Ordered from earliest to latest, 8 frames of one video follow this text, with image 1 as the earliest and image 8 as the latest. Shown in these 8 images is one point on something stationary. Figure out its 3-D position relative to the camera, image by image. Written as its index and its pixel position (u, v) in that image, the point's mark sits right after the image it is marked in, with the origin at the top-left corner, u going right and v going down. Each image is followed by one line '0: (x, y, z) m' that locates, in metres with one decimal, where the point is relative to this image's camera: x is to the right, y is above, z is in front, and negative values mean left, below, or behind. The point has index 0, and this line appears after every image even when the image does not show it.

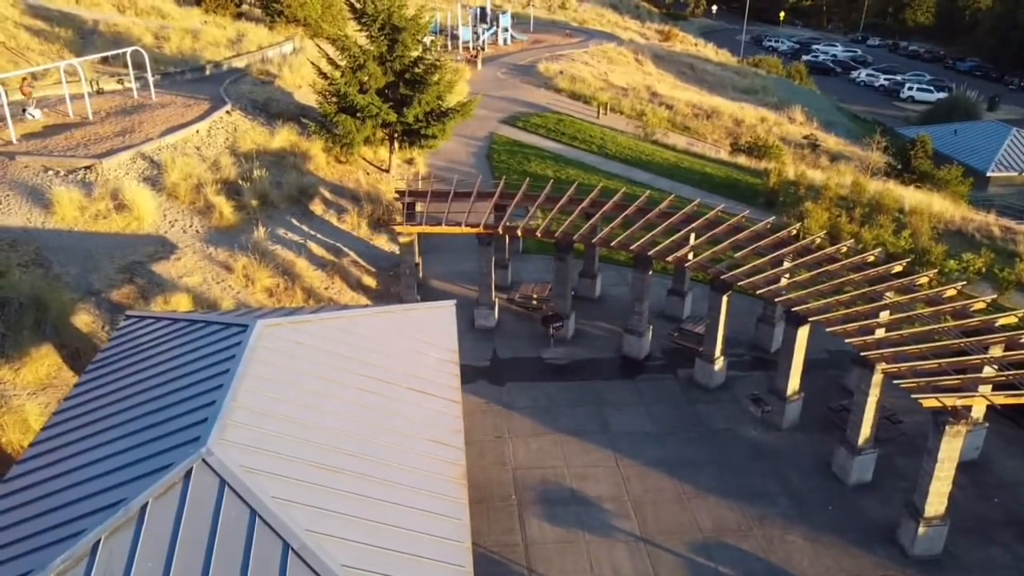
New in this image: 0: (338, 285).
0: (-3.7, +0.1, +16.5) m
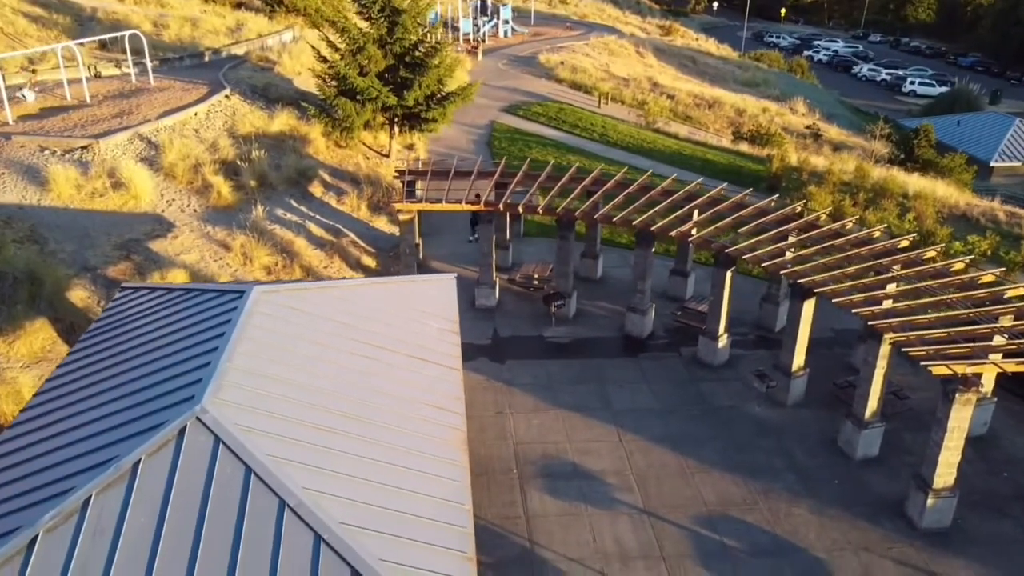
0: (-3.6, +0.5, +16.4) m
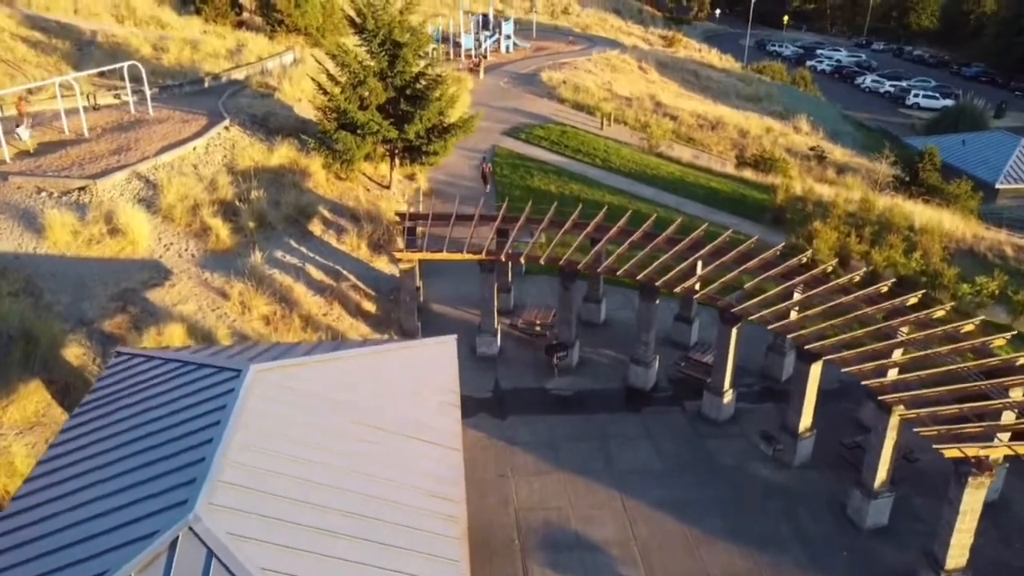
0: (-3.6, -0.5, +16.2) m
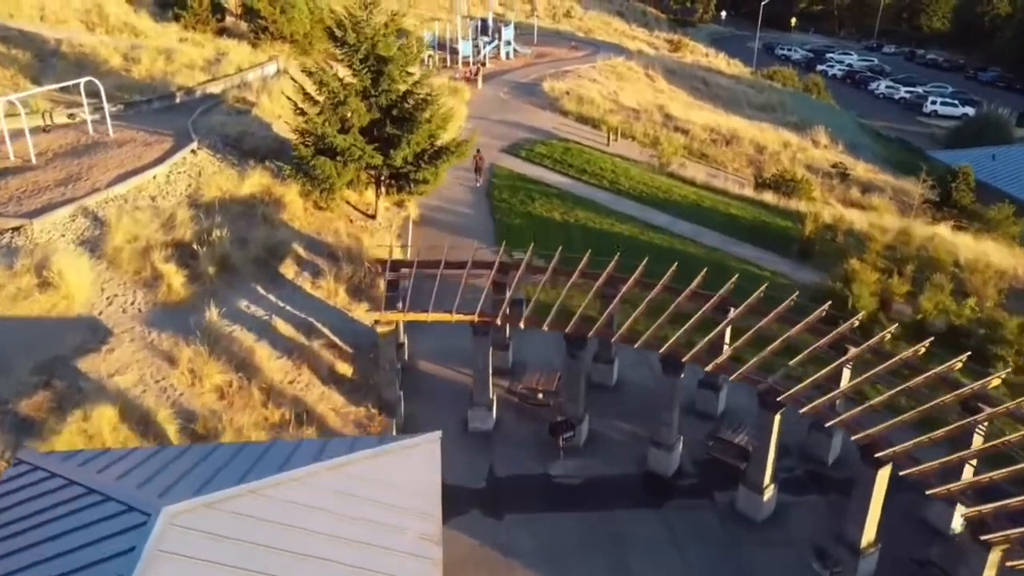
0: (-3.6, -1.6, +13.9) m
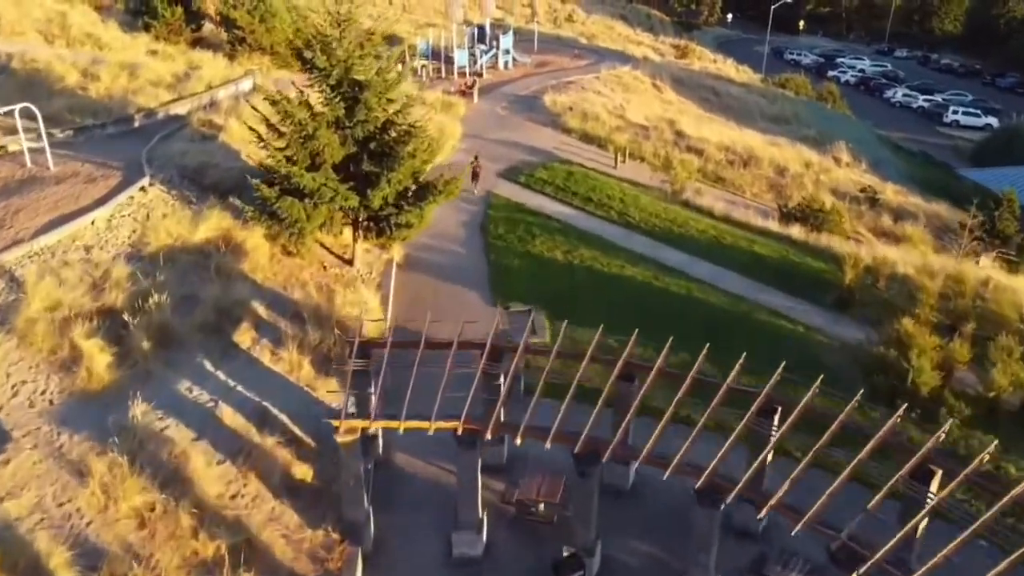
0: (-3.7, -2.8, +11.3) m
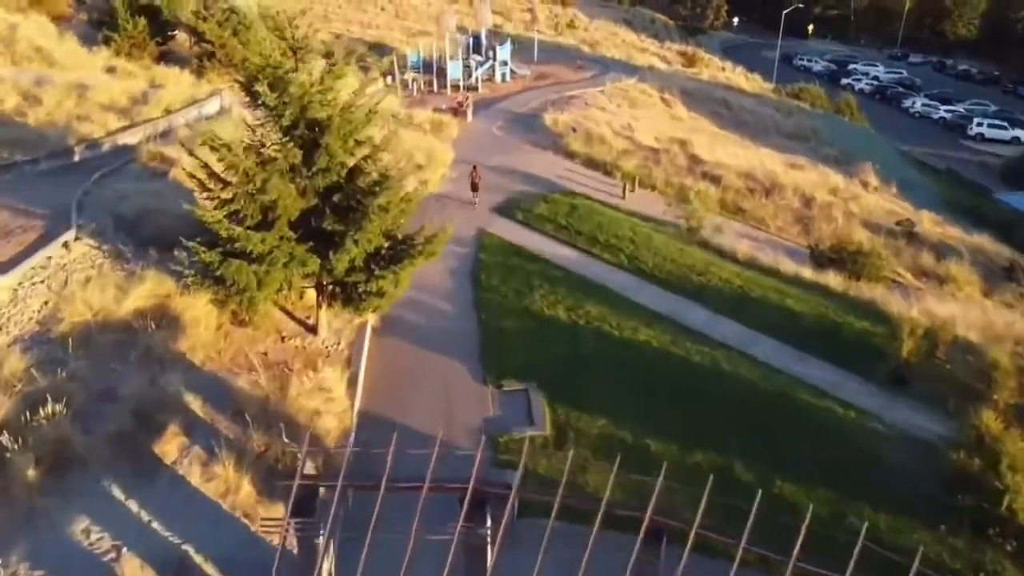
0: (-3.8, -4.3, +8.4) m
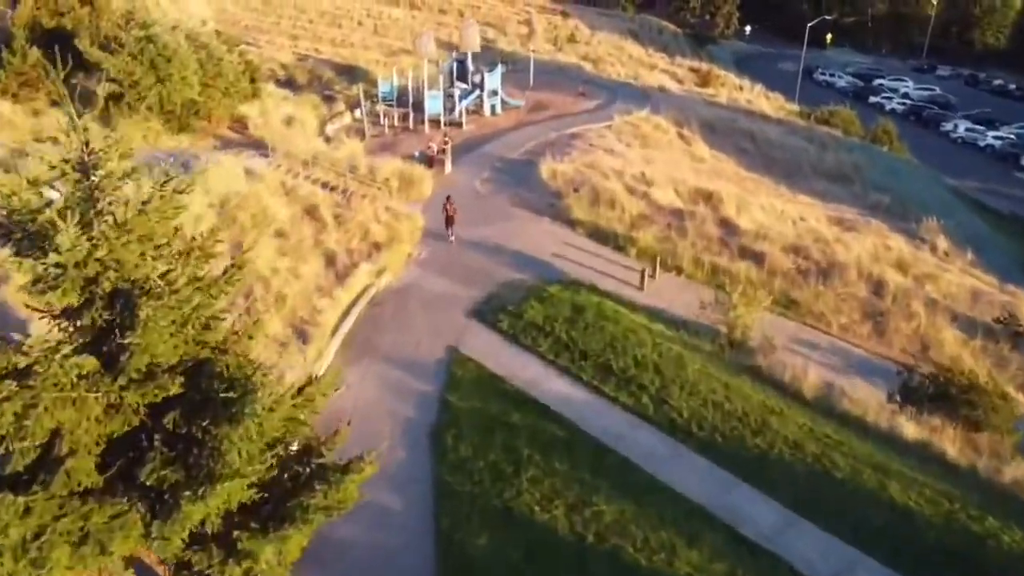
0: (-4.2, -7.1, +2.6) m
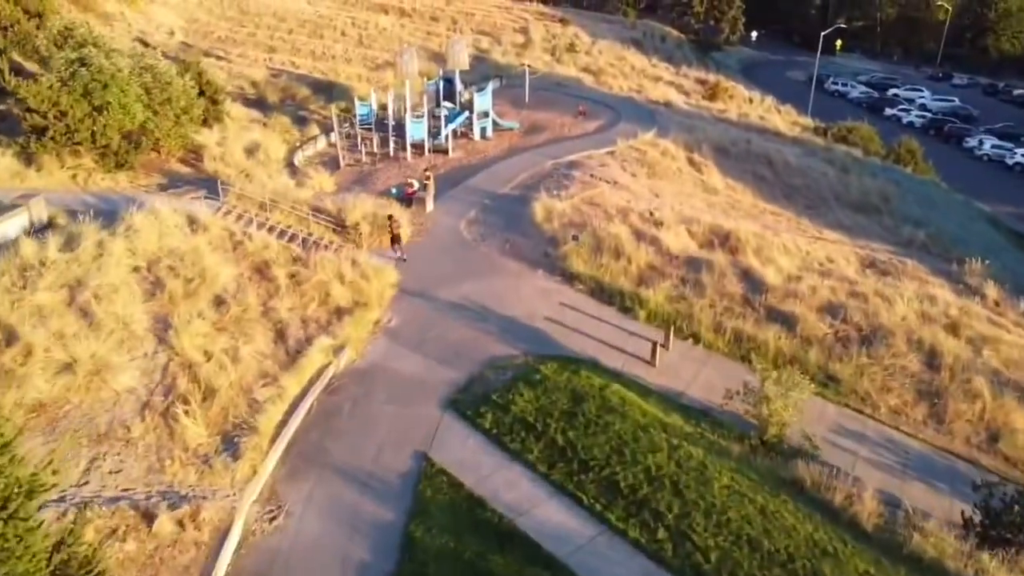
0: (-4.5, -8.7, -0.5) m
